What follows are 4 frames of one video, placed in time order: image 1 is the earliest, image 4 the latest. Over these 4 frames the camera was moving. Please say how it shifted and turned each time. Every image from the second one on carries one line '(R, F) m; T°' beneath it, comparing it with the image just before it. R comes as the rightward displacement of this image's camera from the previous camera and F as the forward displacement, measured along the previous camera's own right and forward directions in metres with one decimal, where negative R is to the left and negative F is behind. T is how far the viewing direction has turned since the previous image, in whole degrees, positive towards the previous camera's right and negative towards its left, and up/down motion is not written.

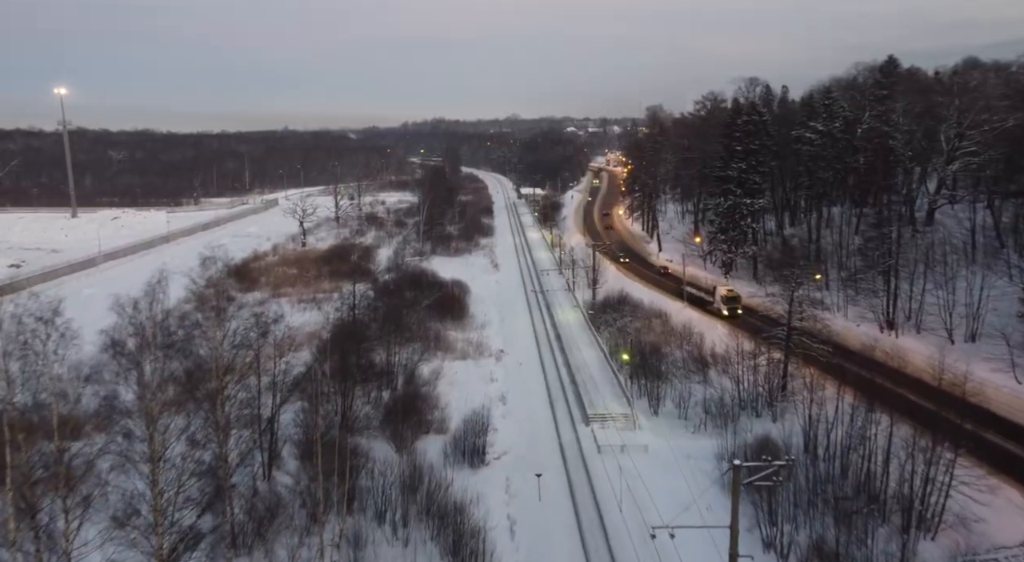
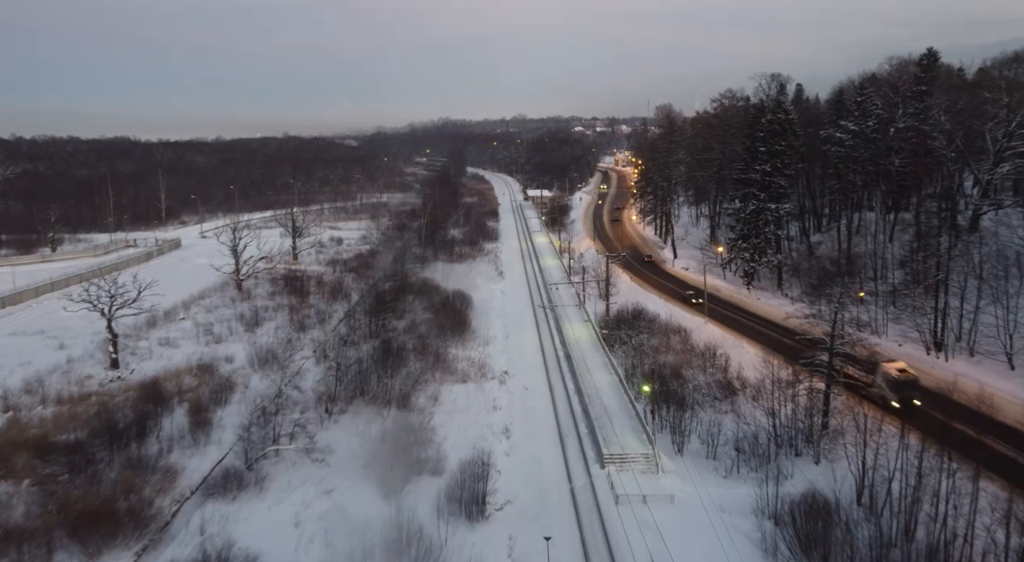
(+0.1, +4.0) m; 0°
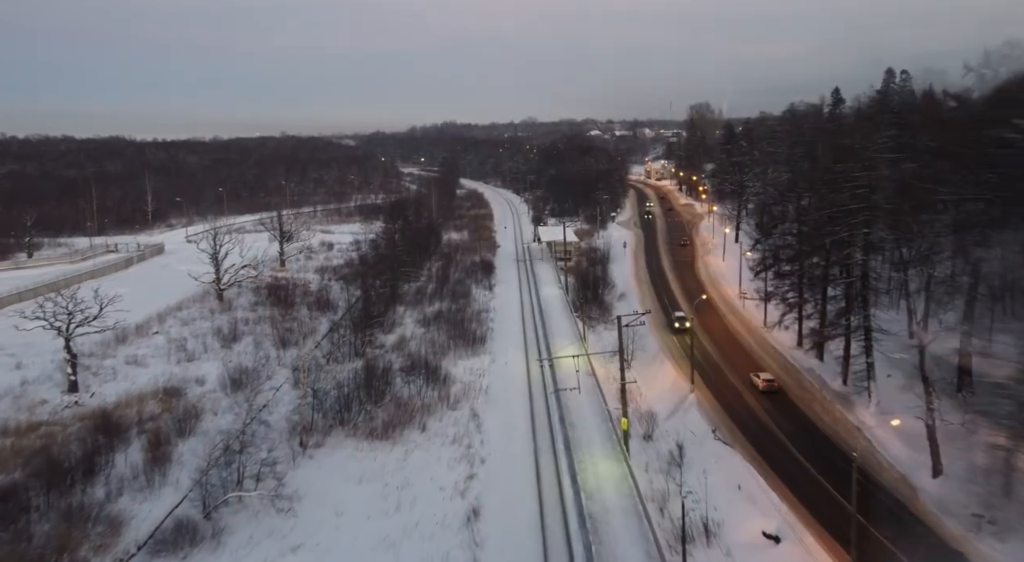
(+0.1, +2.6) m; 0°
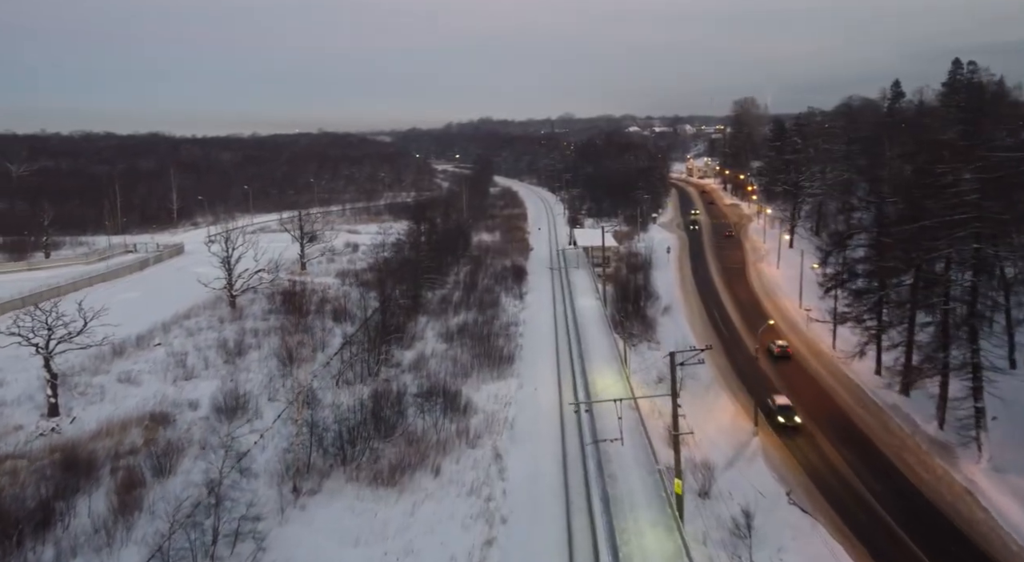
(+0.1, +3.4) m; -3°
